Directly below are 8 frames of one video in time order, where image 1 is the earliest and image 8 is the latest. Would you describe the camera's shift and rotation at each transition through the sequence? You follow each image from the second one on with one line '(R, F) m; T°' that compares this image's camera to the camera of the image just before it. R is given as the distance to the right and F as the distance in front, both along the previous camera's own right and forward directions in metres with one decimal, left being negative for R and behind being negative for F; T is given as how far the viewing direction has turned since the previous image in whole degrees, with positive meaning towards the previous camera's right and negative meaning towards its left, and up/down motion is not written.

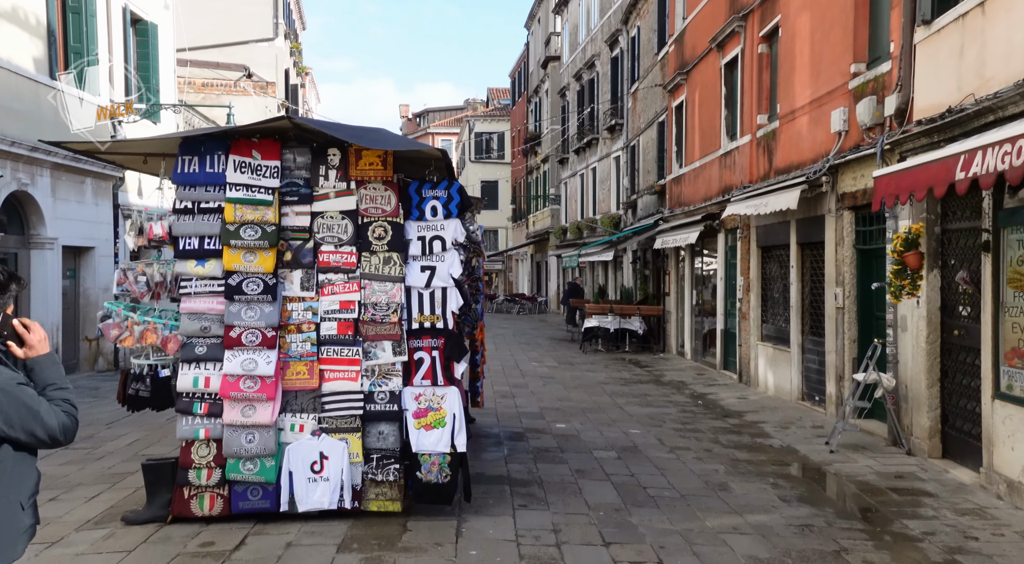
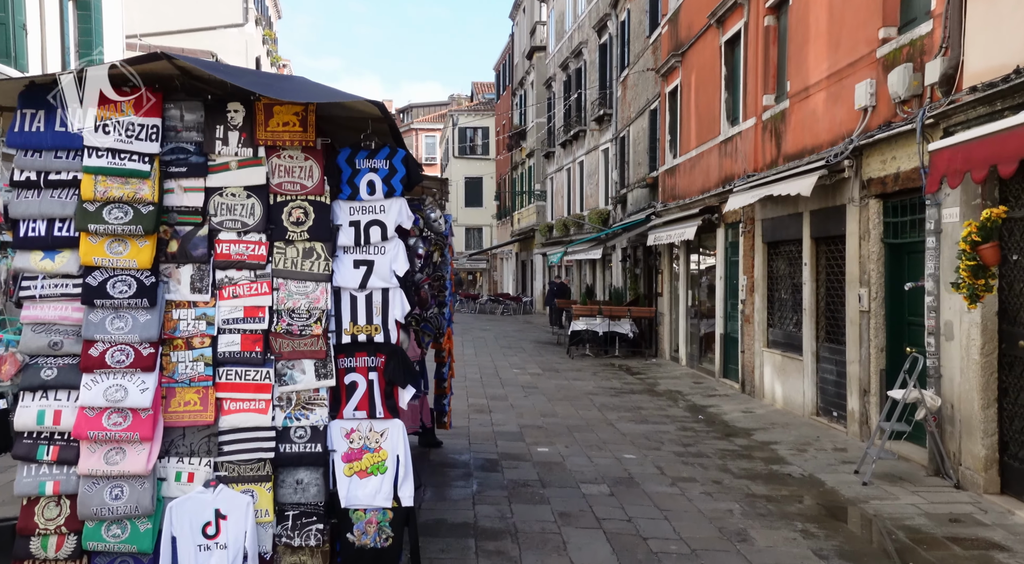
(+0.1, +1.3) m; +1°
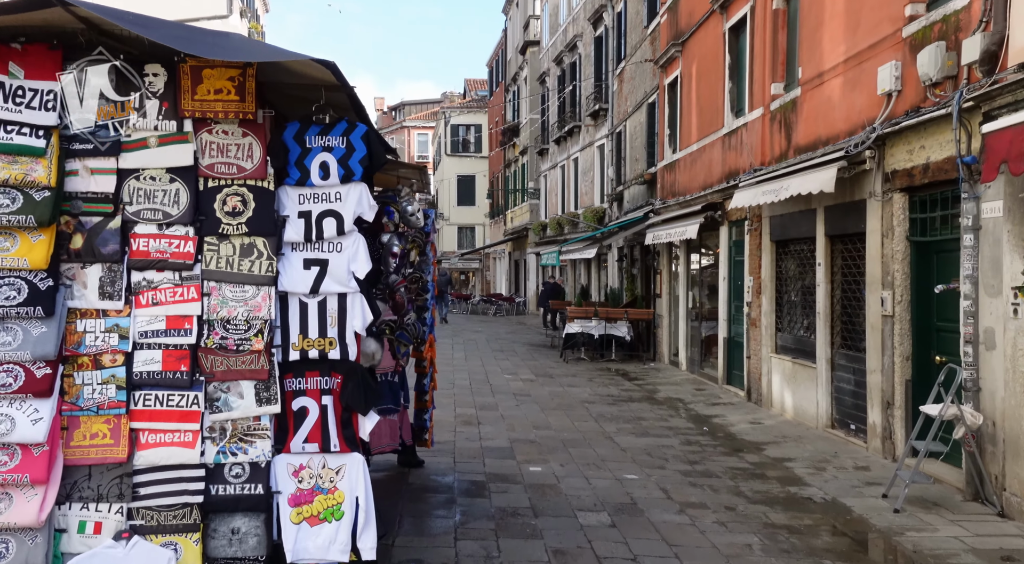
(0.0, +0.7) m; 0°
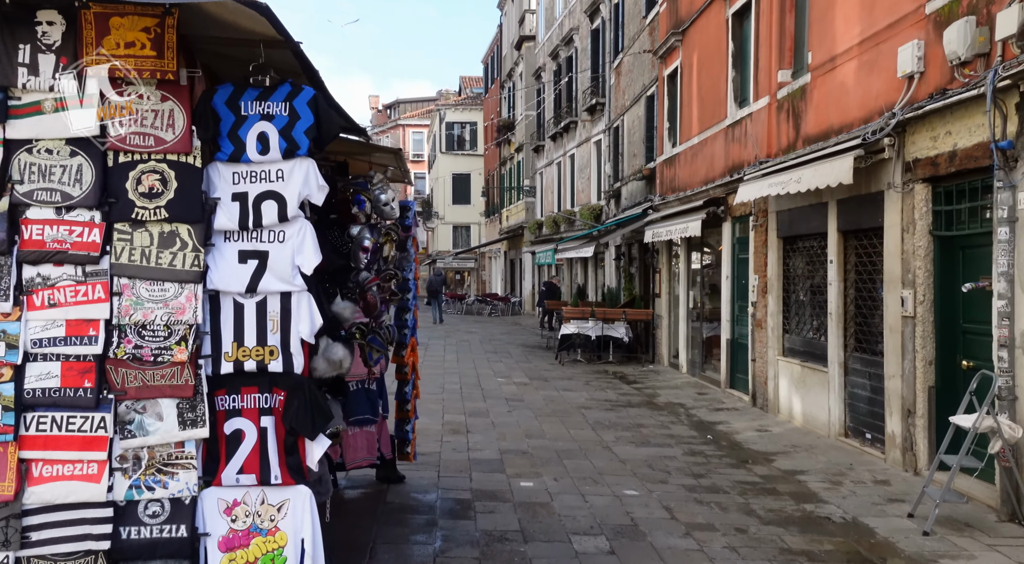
(+0.1, +0.6) m; 0°
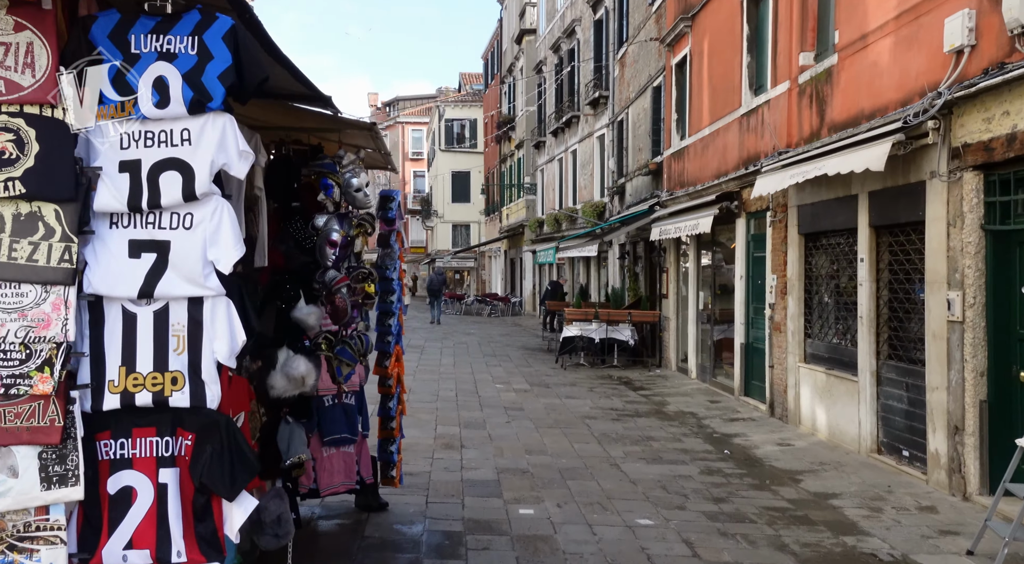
(0.0, +0.8) m; 0°
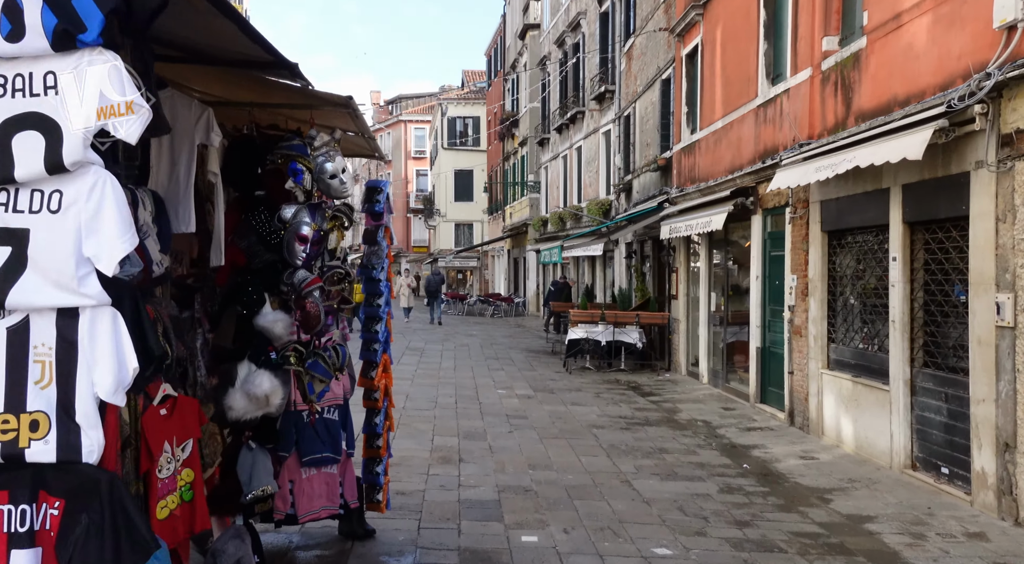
(0.0, +0.6) m; 0°
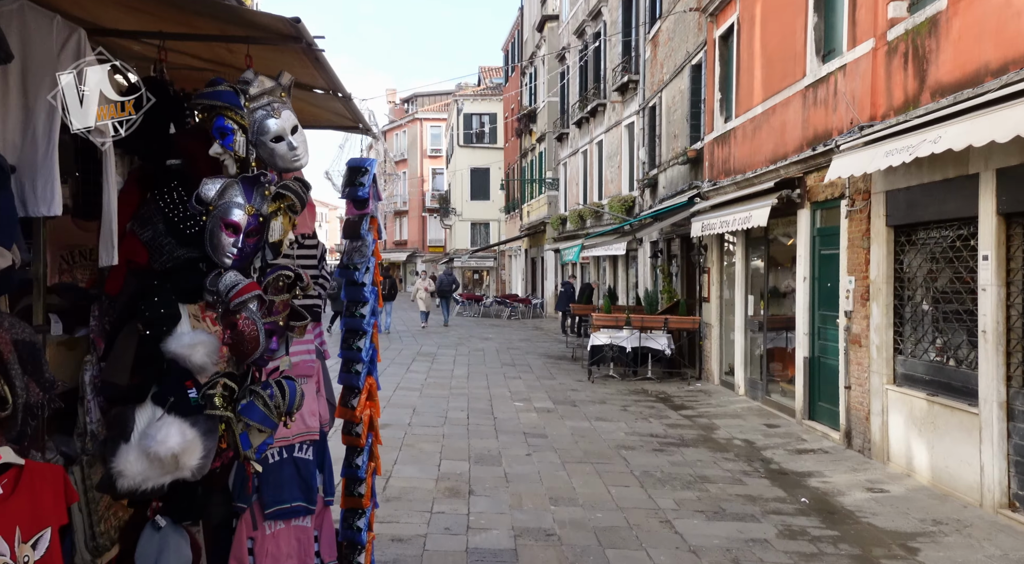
(0.0, +1.1) m; -1°
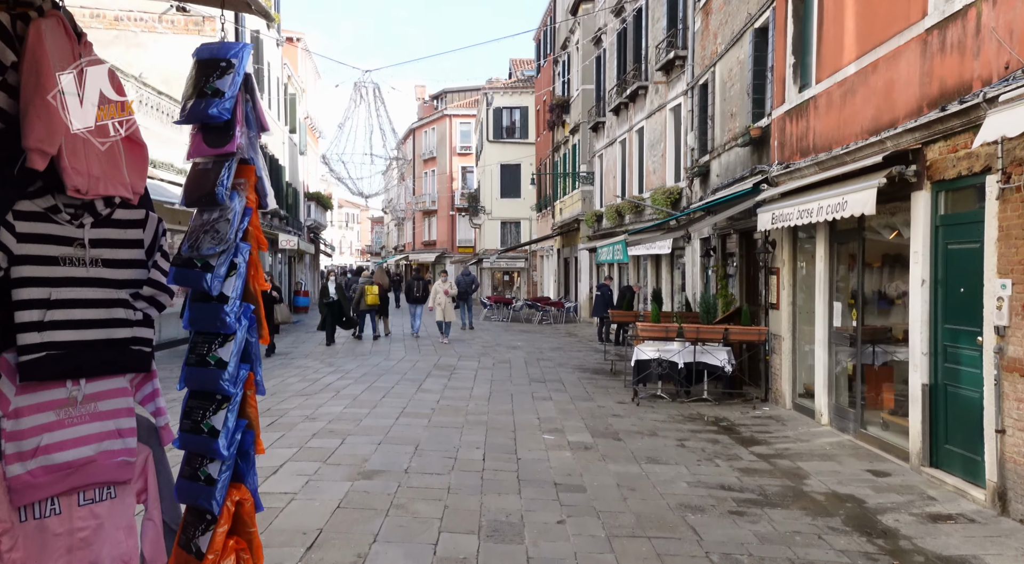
(0.0, +2.1) m; -2°
